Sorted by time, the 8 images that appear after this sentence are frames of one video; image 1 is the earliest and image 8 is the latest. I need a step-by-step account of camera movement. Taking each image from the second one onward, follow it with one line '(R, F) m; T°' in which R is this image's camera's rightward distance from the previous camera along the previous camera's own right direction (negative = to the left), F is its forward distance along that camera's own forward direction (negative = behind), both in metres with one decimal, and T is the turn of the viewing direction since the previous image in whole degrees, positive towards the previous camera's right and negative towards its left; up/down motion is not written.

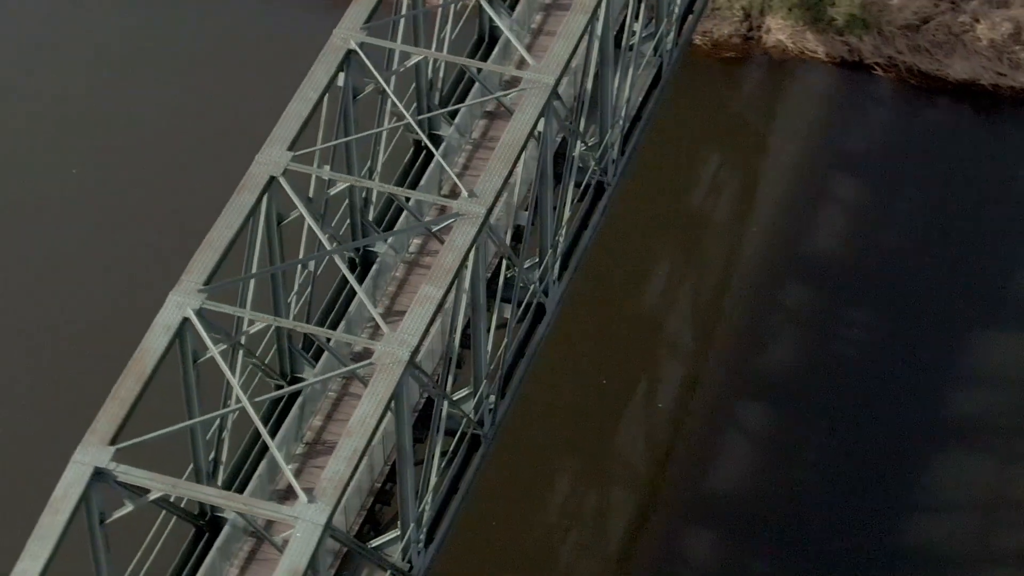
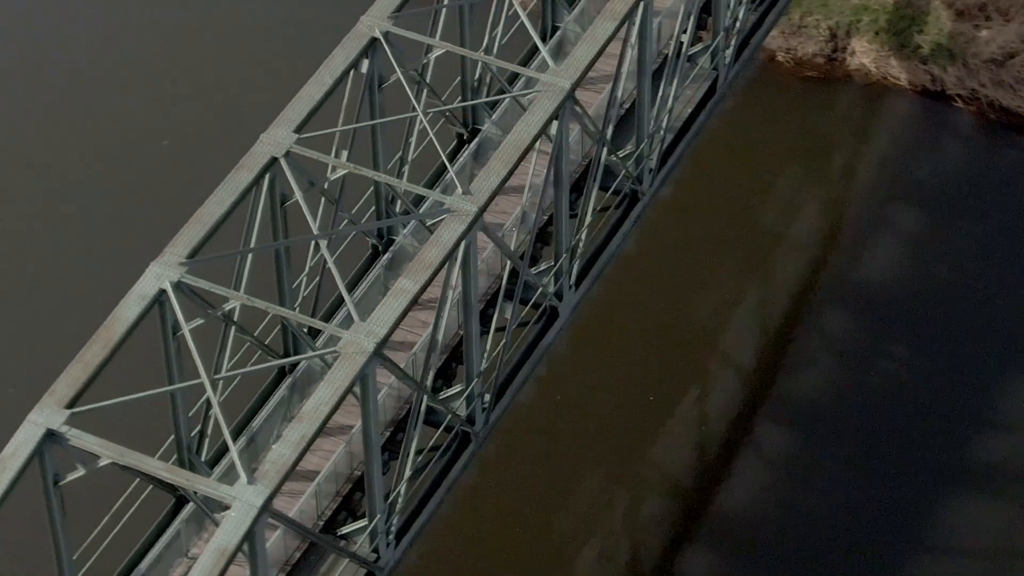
(+1.8, +0.2) m; -5°
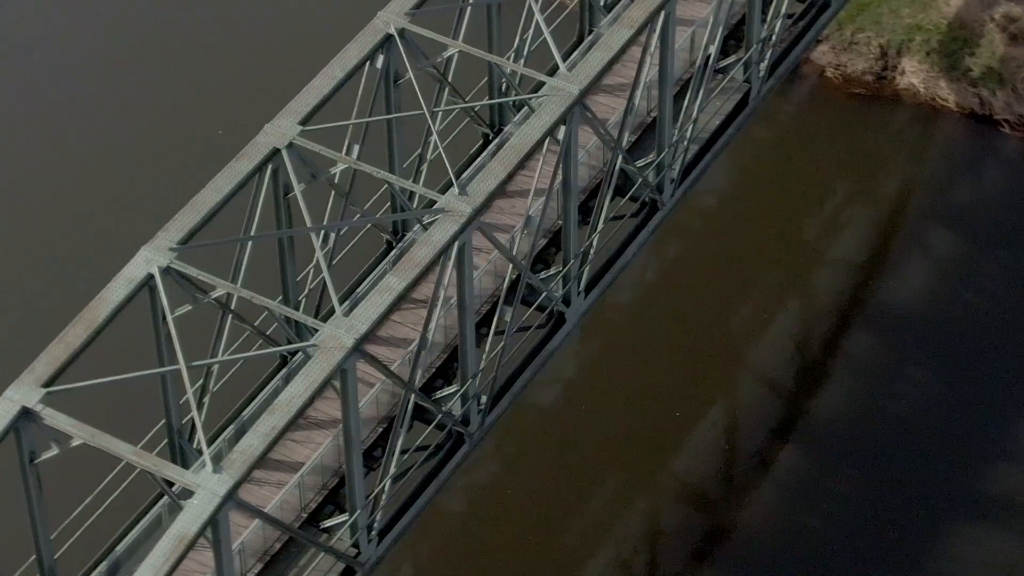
(+1.1, +0.1) m; -3°
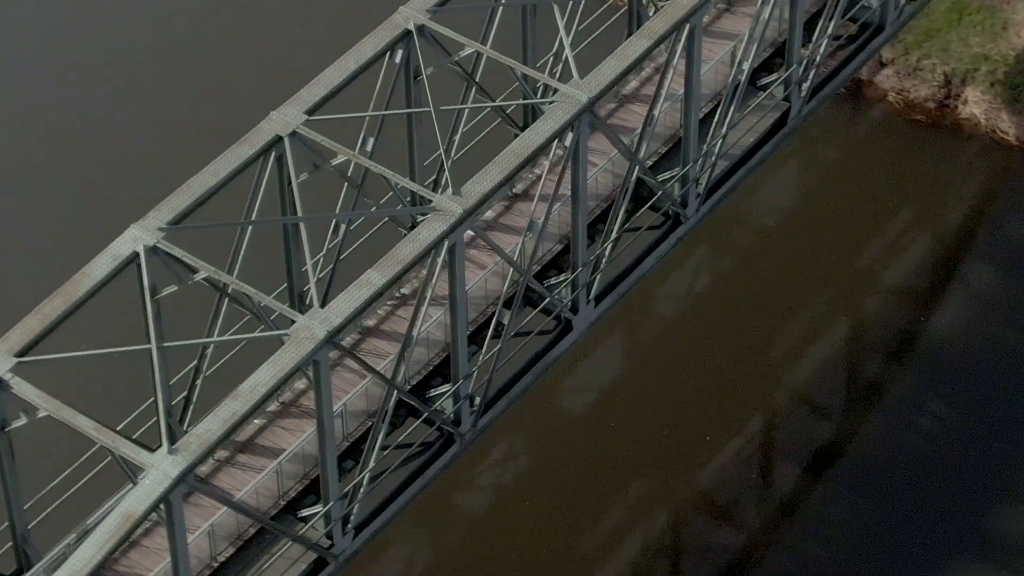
(+1.4, +0.1) m; -4°
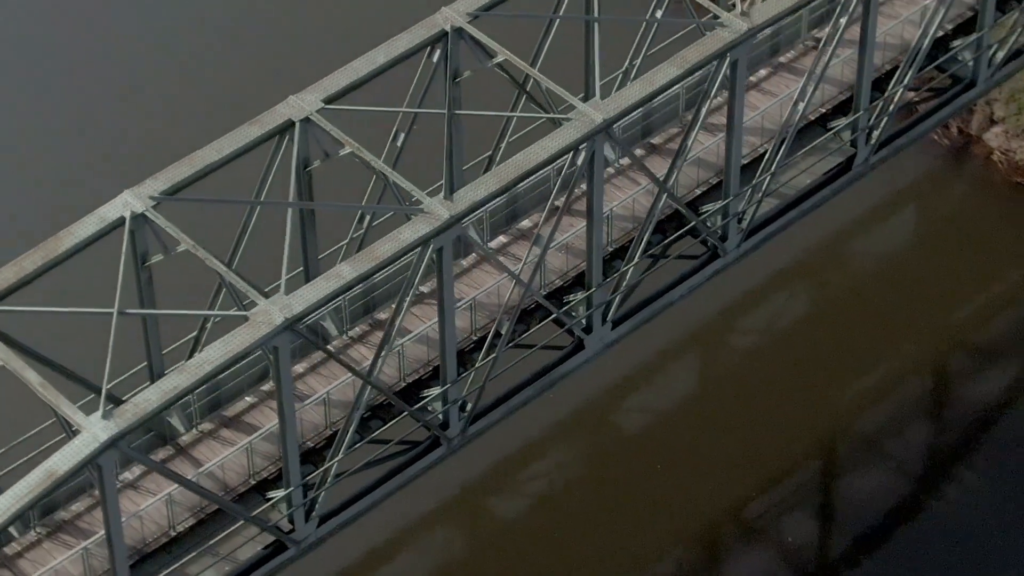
(+2.5, +0.2) m; -7°
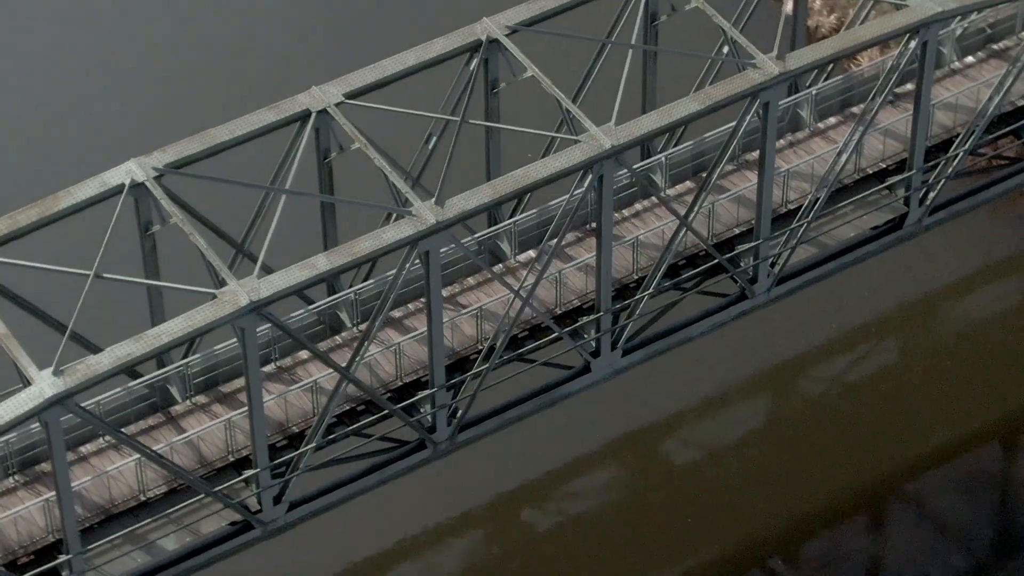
(+2.5, 0.0) m; -7°
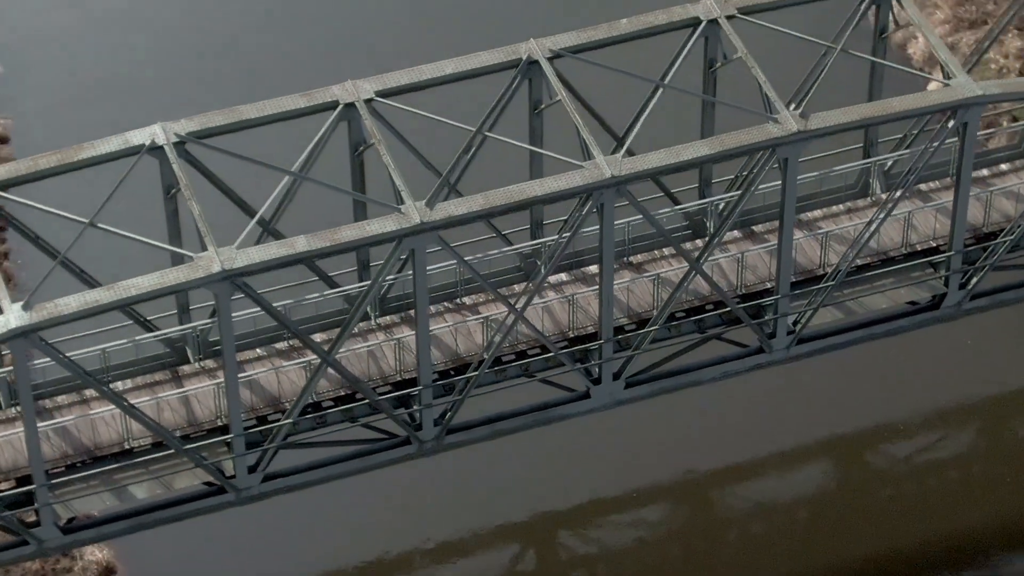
(+3.3, -0.2) m; -9°
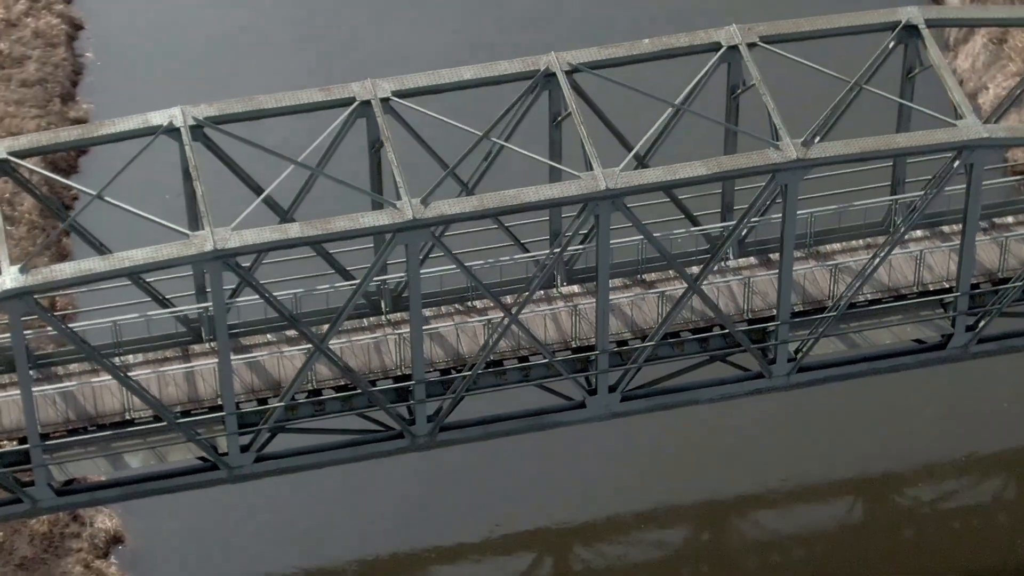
(+1.8, -0.4) m; -5°
